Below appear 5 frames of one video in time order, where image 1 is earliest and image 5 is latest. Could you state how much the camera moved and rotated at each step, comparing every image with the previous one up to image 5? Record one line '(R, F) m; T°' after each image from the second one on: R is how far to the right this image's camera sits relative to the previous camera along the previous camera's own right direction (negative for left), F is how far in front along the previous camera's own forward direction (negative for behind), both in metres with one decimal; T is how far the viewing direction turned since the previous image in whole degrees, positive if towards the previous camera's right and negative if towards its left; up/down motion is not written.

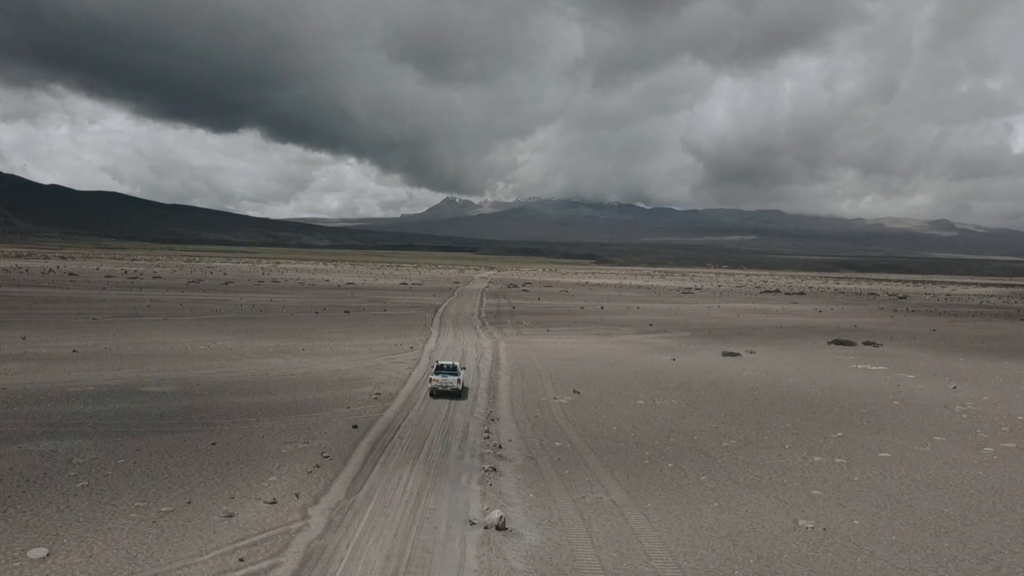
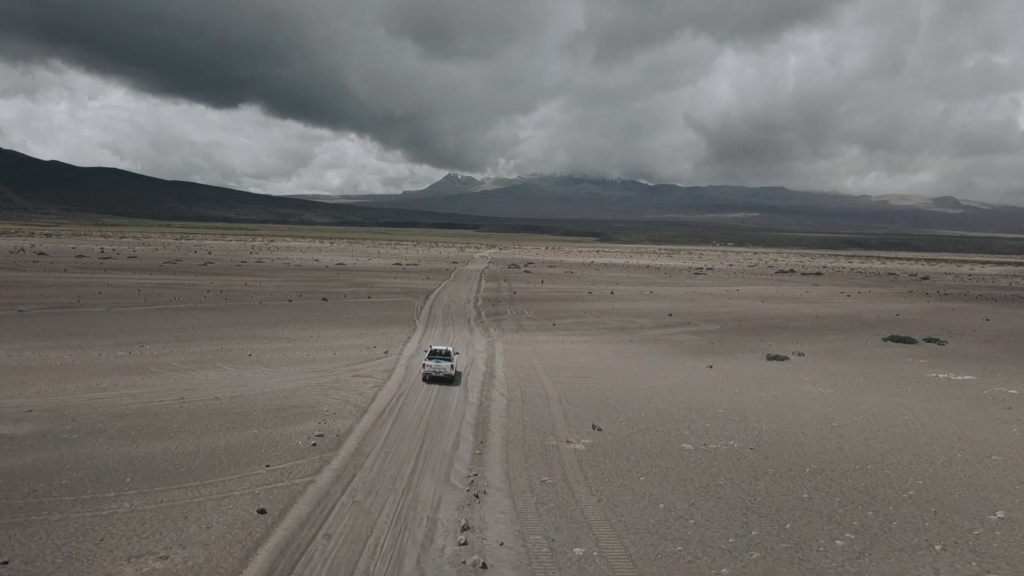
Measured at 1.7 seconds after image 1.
(+0.2, +7.6) m; 0°
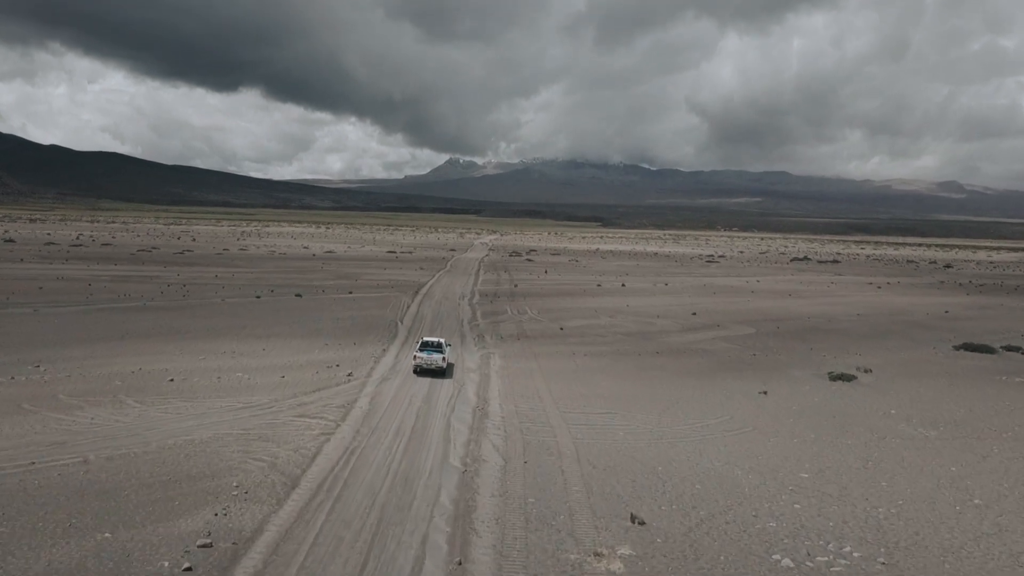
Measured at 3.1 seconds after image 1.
(+0.1, +7.0) m; 0°
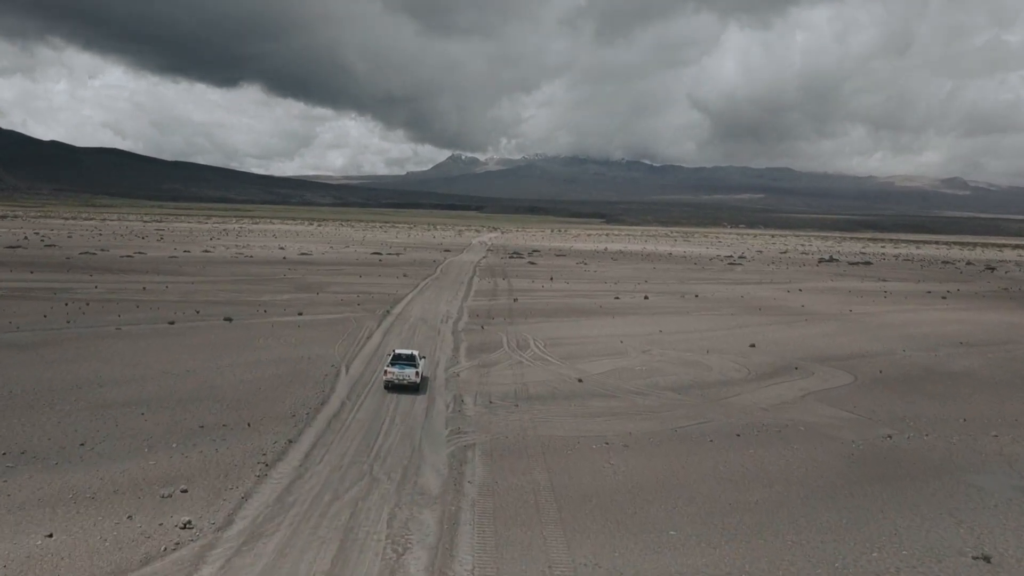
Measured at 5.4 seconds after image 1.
(+0.2, +12.0) m; 0°
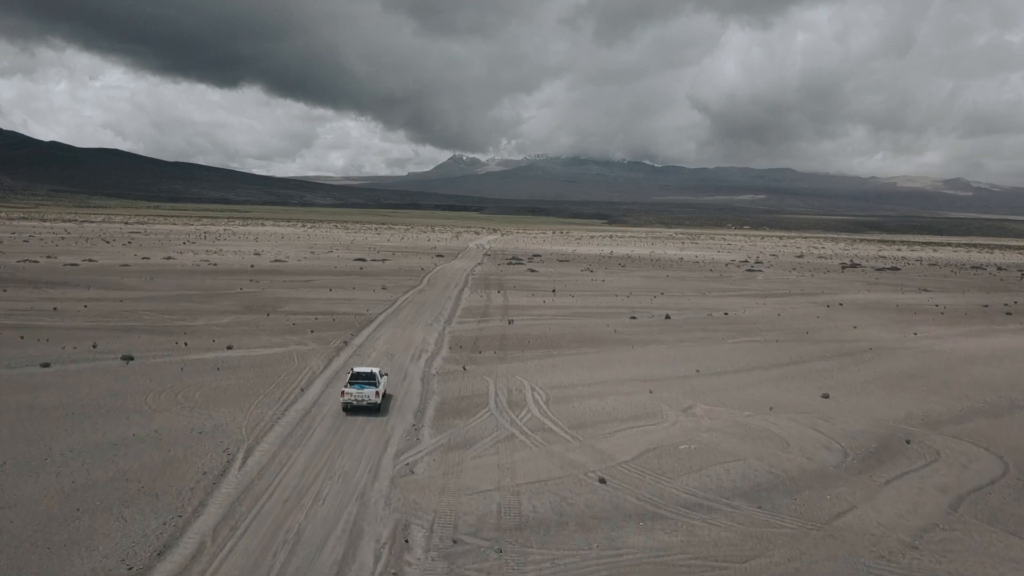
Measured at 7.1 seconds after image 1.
(+0.4, +9.3) m; 0°
